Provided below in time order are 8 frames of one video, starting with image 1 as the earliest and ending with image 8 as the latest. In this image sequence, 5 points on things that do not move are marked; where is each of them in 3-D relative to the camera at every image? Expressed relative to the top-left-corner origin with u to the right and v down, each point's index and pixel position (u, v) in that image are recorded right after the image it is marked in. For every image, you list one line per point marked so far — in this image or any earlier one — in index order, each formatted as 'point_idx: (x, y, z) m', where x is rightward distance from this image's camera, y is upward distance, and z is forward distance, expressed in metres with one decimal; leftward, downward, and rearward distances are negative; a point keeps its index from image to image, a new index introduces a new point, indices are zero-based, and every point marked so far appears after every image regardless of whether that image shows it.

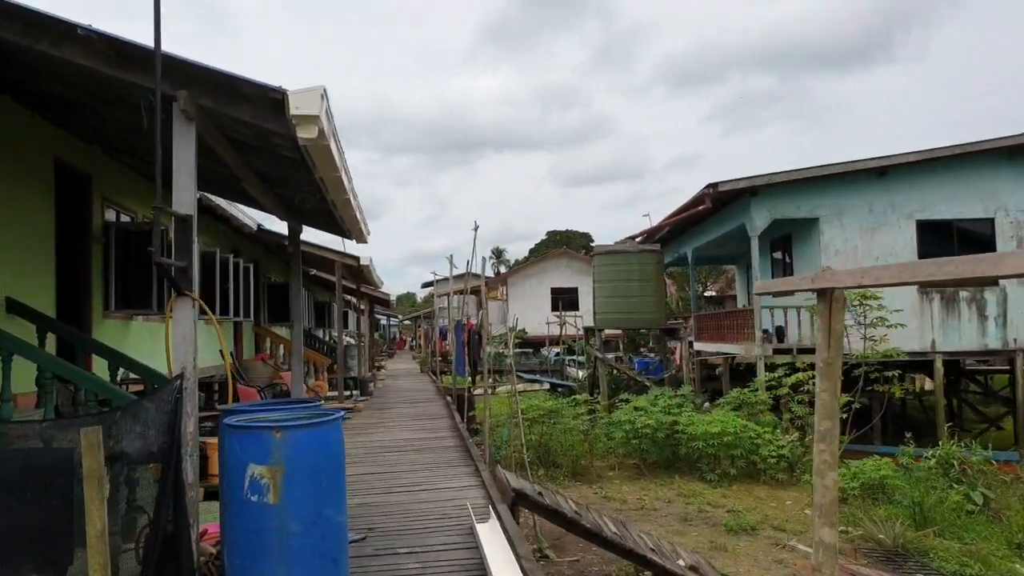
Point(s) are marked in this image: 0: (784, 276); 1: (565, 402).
0: (+3.6, +0.1, +12.2) m
1: (+0.6, -1.2, +9.9) m
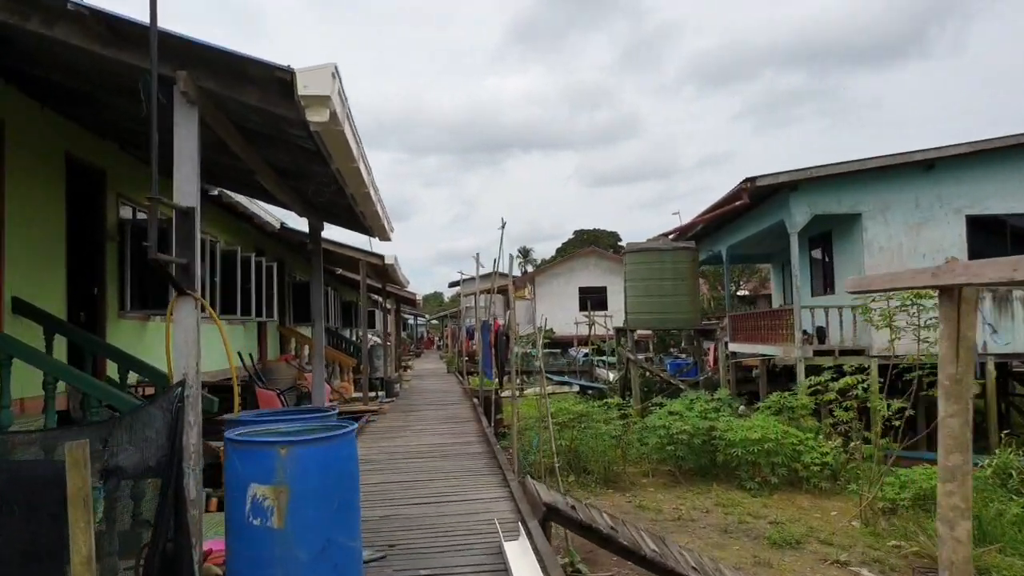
0: (+4.0, +0.1, +11.8) m
1: (+0.9, -1.2, +9.6) m
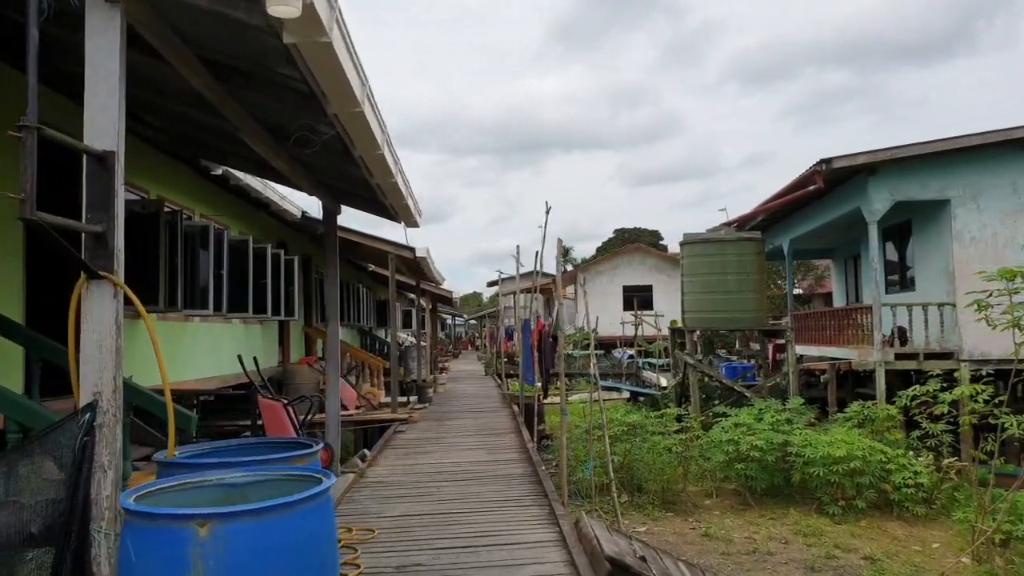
0: (+4.5, +0.2, +10.6) m
1: (+1.3, -1.2, +8.5) m
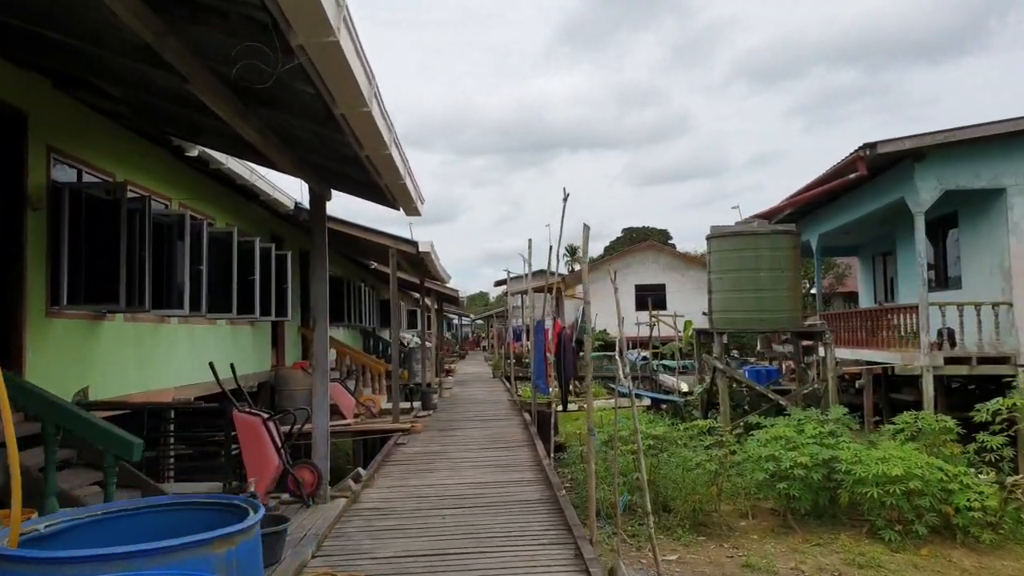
0: (+4.6, +0.2, +9.8) m
1: (+1.4, -1.2, +7.7) m
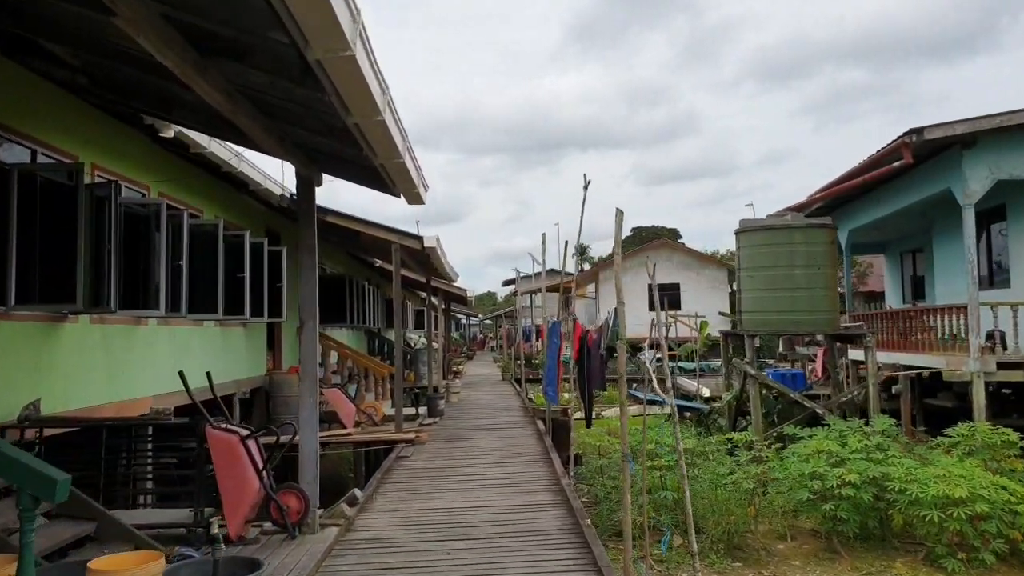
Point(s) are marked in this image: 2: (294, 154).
0: (+4.7, +0.2, +9.1) m
1: (+1.5, -1.2, +7.1) m
2: (-1.0, +0.6, +4.3) m
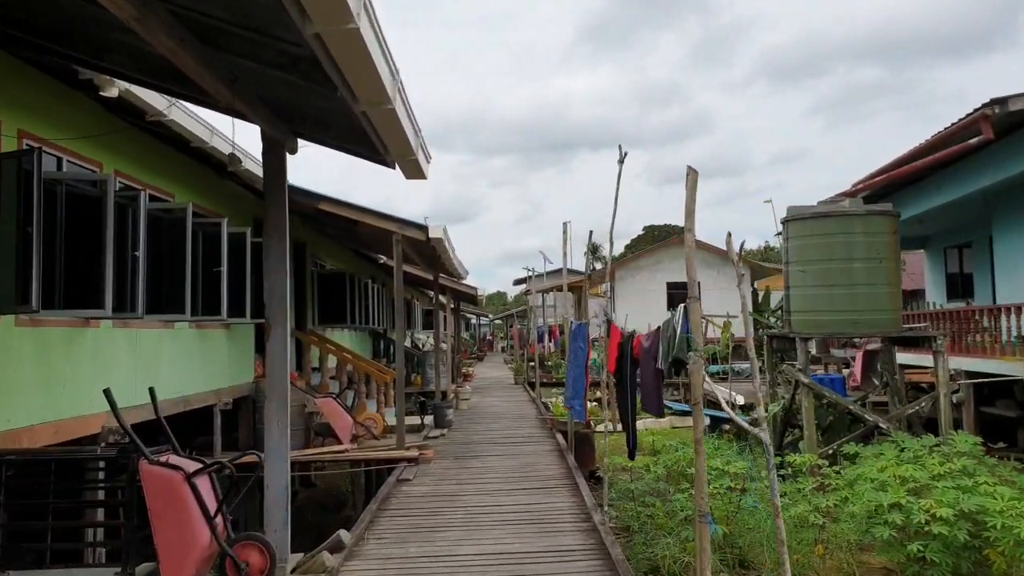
0: (+4.8, +0.3, +8.1) m
1: (+1.6, -1.1, +6.1) m
2: (-0.9, +0.7, +3.4) m
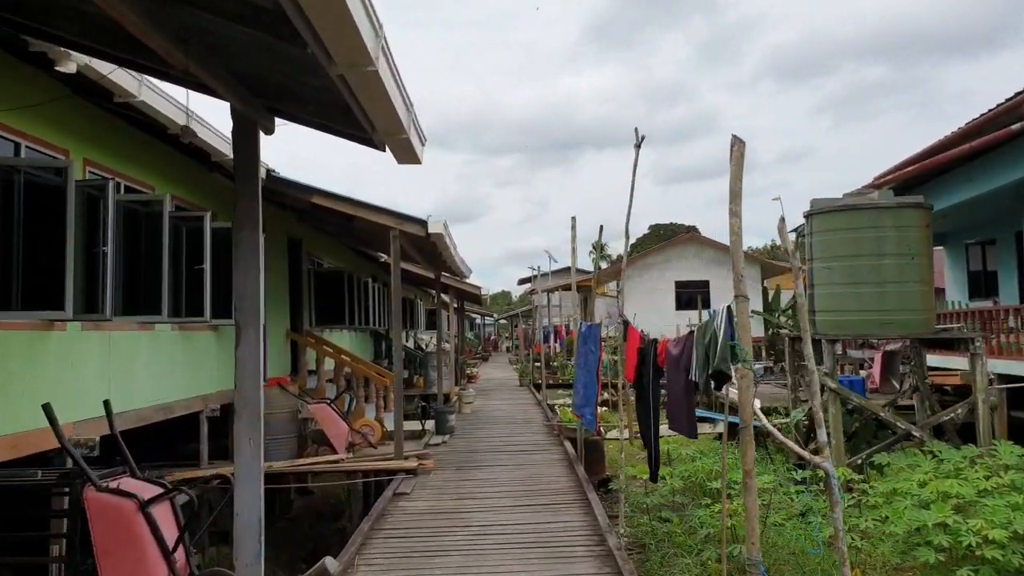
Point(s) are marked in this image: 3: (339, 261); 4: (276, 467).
0: (+4.9, +0.3, +7.6) m
1: (+1.6, -1.1, +5.6) m
2: (-0.9, +0.7, +2.9) m
3: (-2.2, +0.3, +11.8) m
4: (-1.7, -1.3, +6.6) m
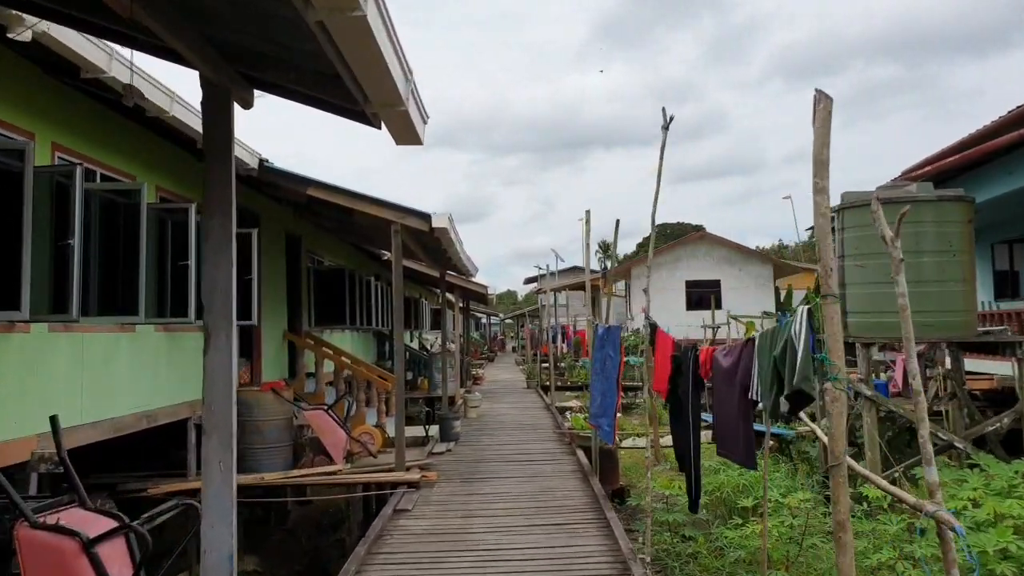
0: (+5.0, +0.3, +7.1) m
1: (+1.7, -1.1, +5.2) m
2: (-0.9, +0.7, +2.5) m
3: (-2.1, +0.4, +11.3) m
4: (-1.6, -1.3, +6.2) m
